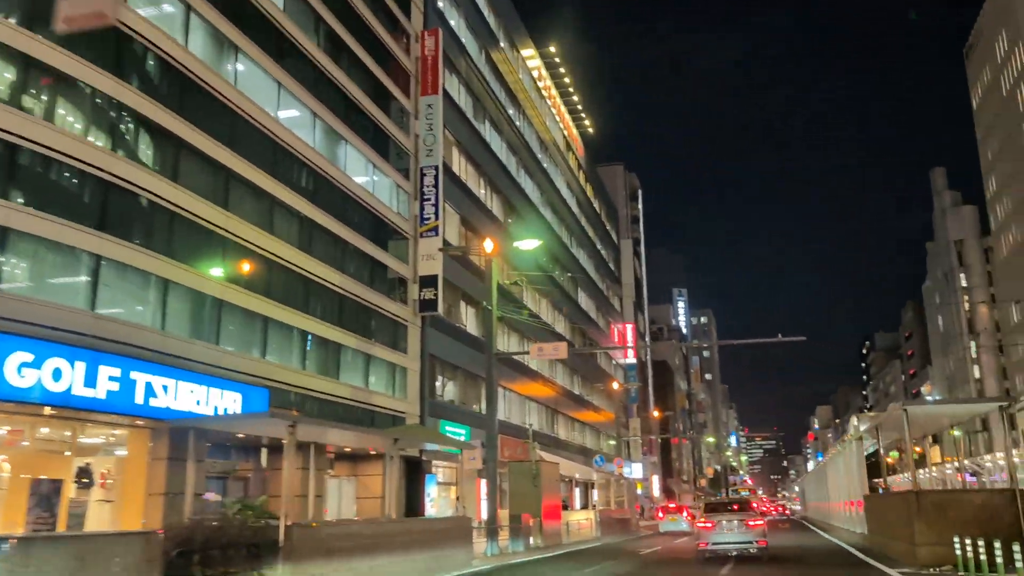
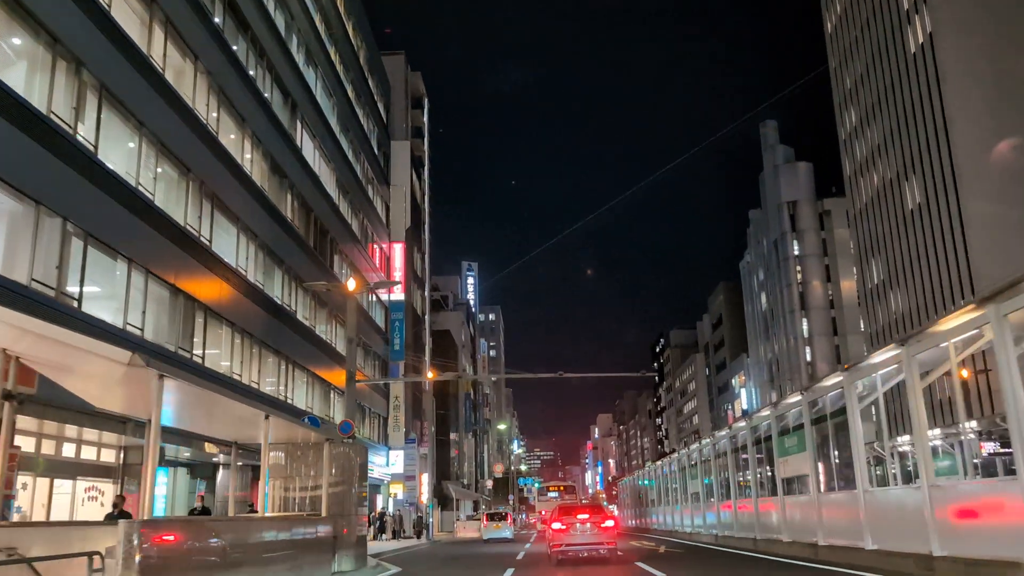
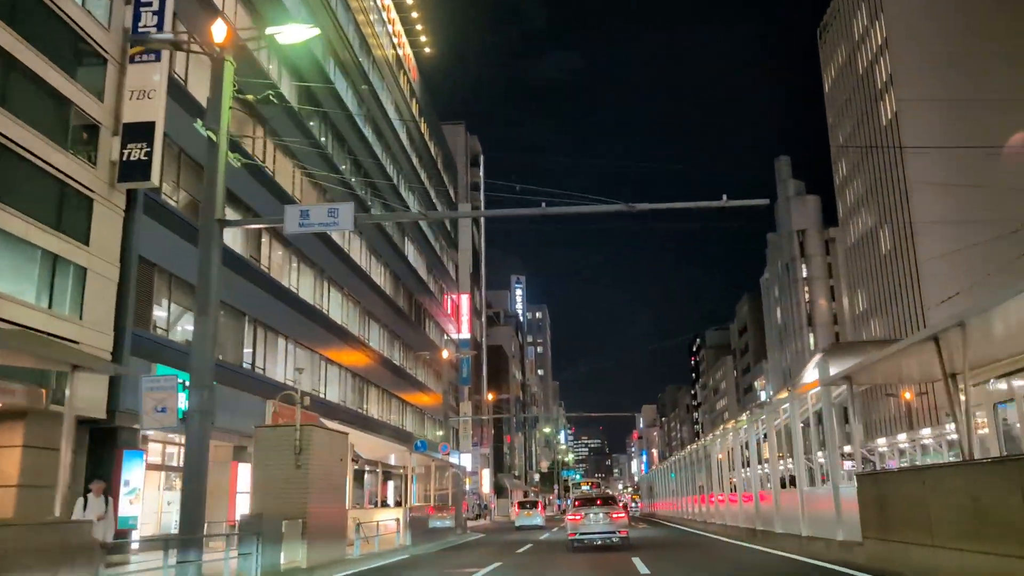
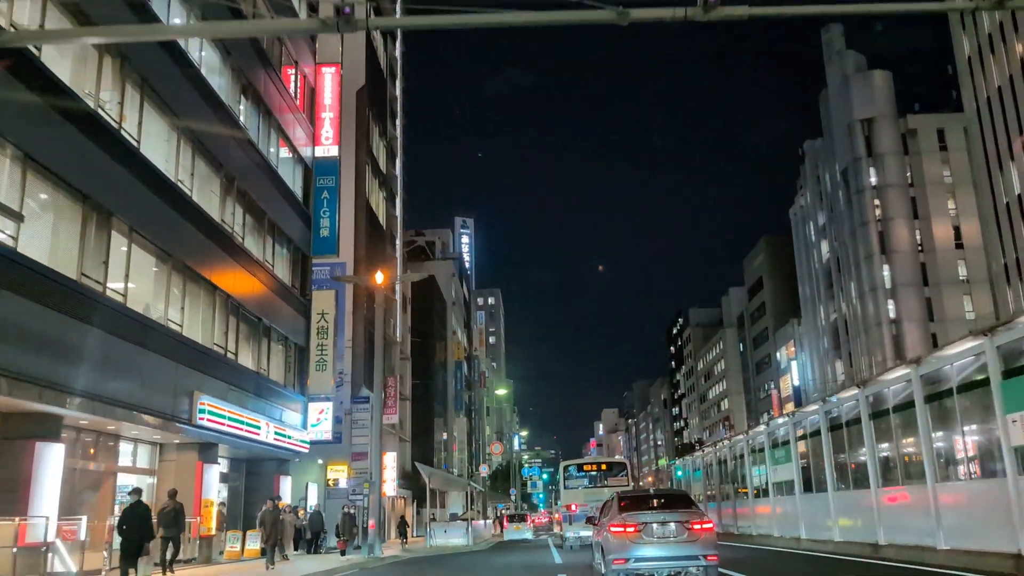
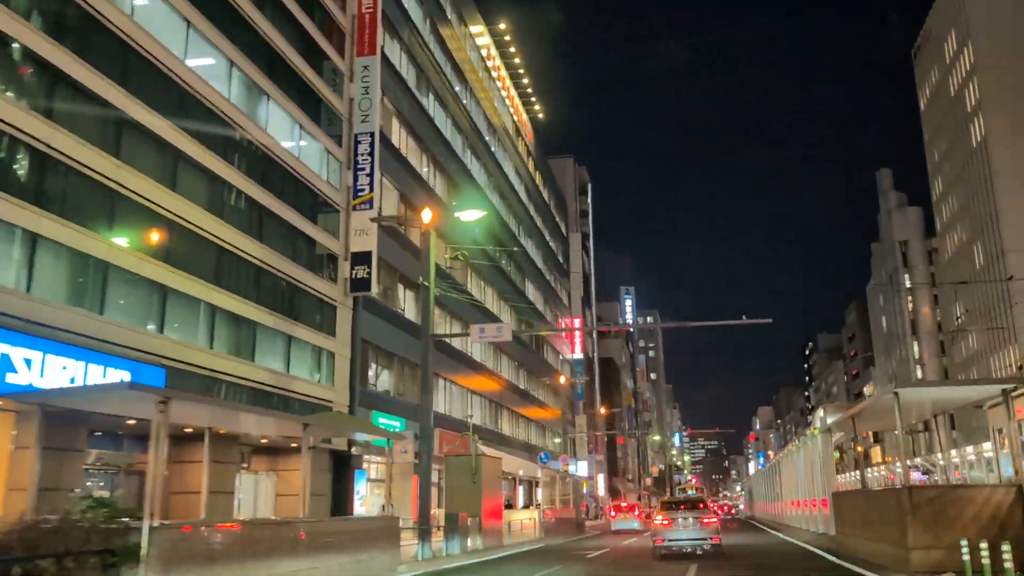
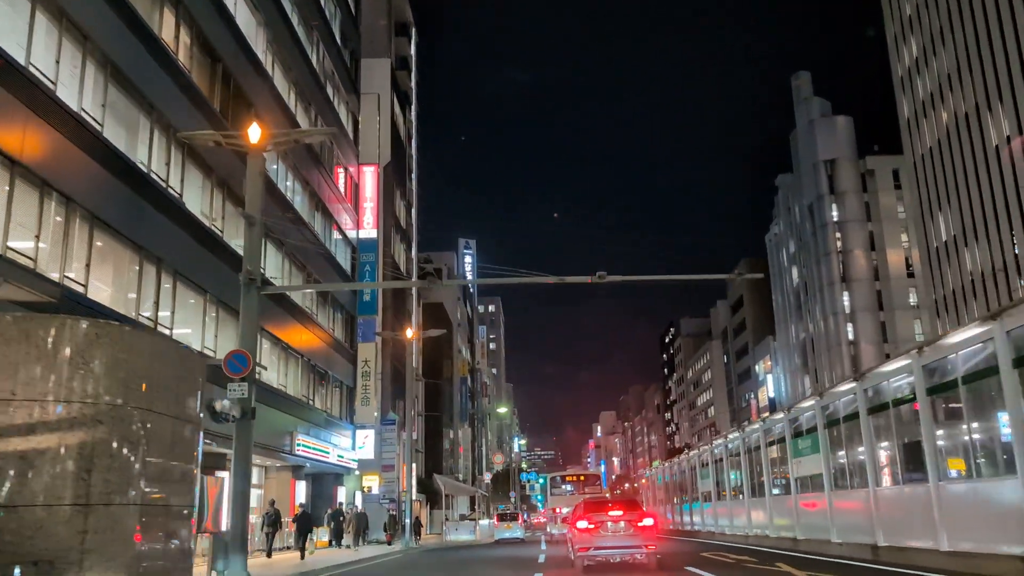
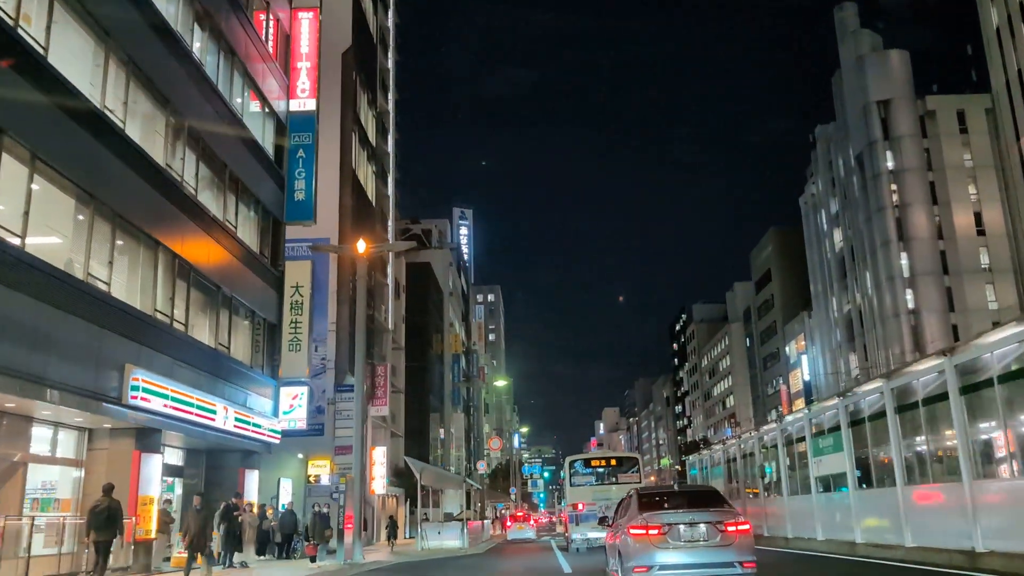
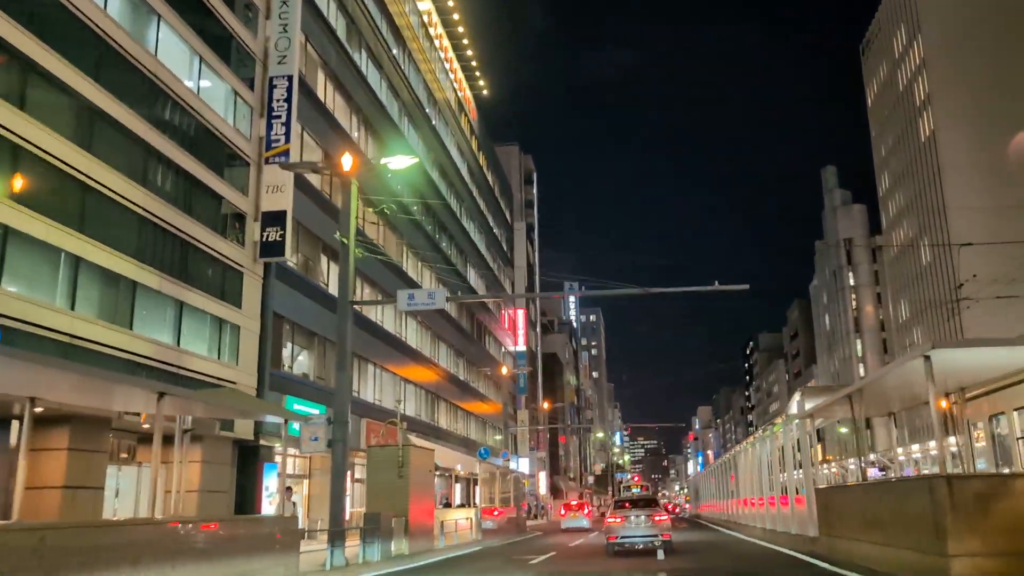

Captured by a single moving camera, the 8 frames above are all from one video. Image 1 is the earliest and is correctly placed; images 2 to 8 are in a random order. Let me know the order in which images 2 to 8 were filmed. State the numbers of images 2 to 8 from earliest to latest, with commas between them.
5, 8, 3, 2, 6, 4, 7
